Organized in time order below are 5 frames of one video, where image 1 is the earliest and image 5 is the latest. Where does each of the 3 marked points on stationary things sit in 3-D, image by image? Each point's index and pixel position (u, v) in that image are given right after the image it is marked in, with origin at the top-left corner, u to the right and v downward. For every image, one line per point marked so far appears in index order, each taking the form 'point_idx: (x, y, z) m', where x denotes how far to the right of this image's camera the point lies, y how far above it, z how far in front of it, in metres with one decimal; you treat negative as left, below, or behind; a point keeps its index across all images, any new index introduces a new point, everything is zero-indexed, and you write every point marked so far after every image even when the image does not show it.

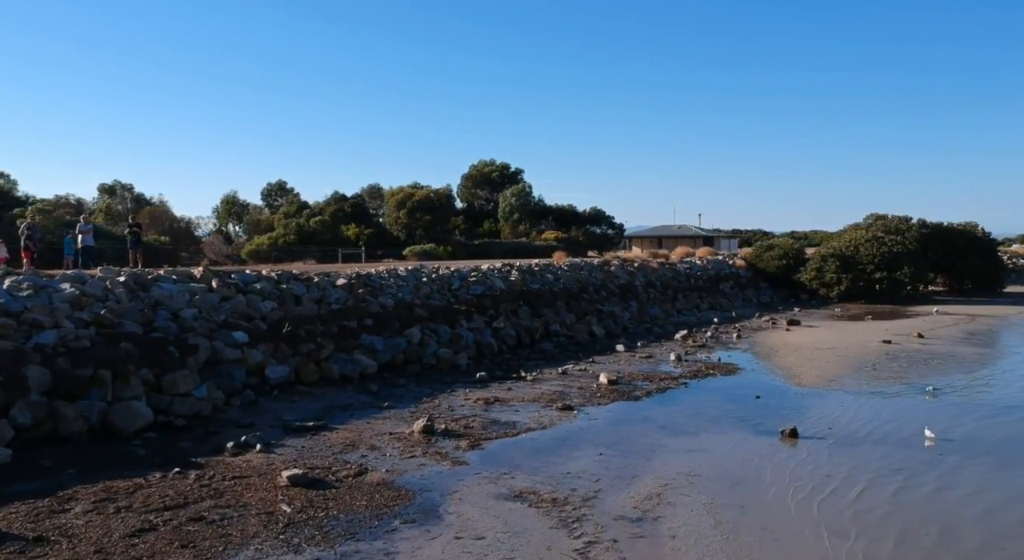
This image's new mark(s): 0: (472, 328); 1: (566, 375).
0: (-0.9, -1.0, +19.2) m
1: (+1.0, -1.8, +16.6) m
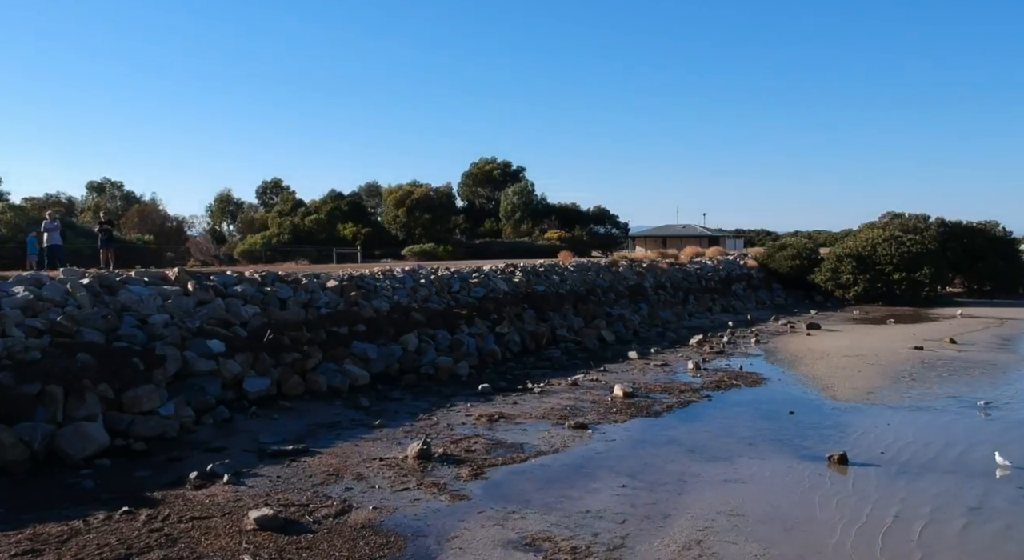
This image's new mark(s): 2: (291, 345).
0: (-0.8, -1.1, +17.8) m
1: (+1.1, -1.8, +15.2) m
2: (-3.4, -1.0, +13.8) m
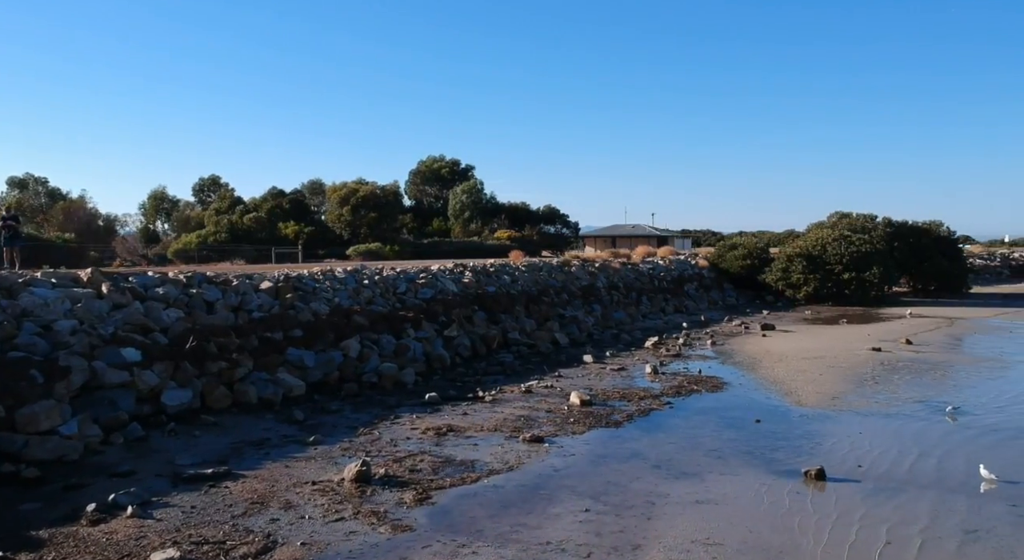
0: (-1.7, -1.1, +16.7) m
1: (+0.3, -1.8, +14.2) m
2: (-4.1, -1.0, +12.5) m
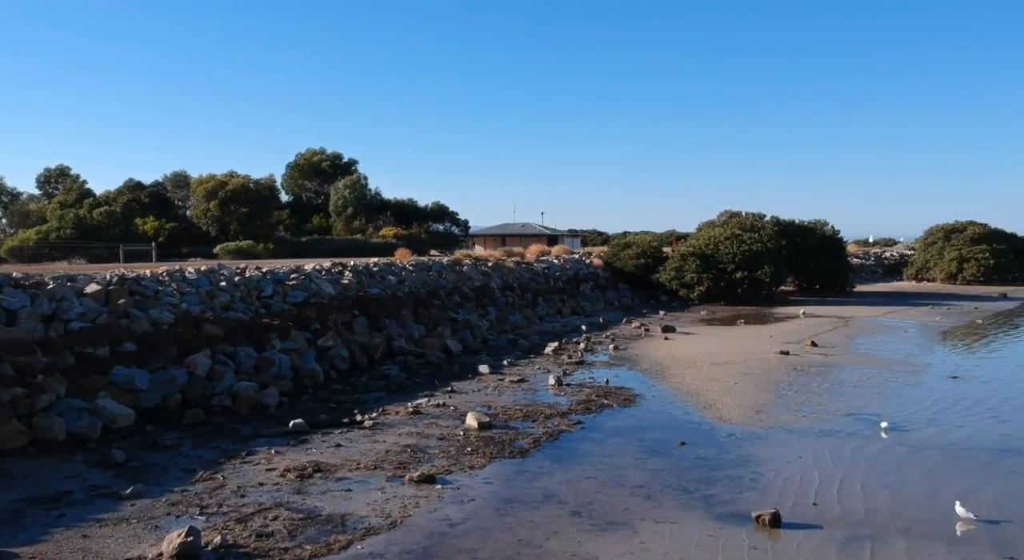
0: (-3.6, -1.1, +14.2) m
1: (-1.2, -1.8, +12.0) m
2: (-5.4, -1.0, +9.8) m
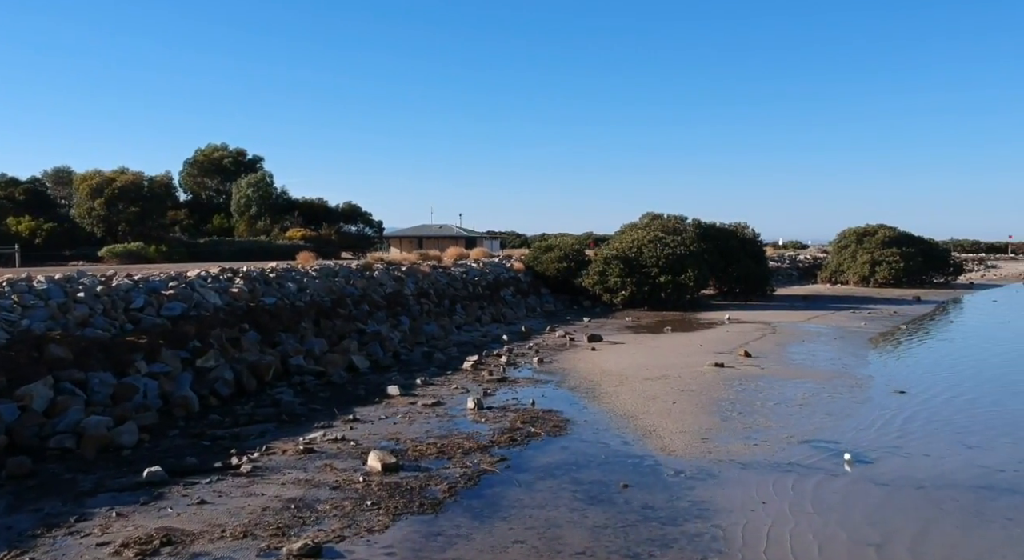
0: (-4.7, -1.2, +11.9) m
1: (-2.2, -2.0, +10.0) m
2: (-6.2, -1.2, +7.4) m
